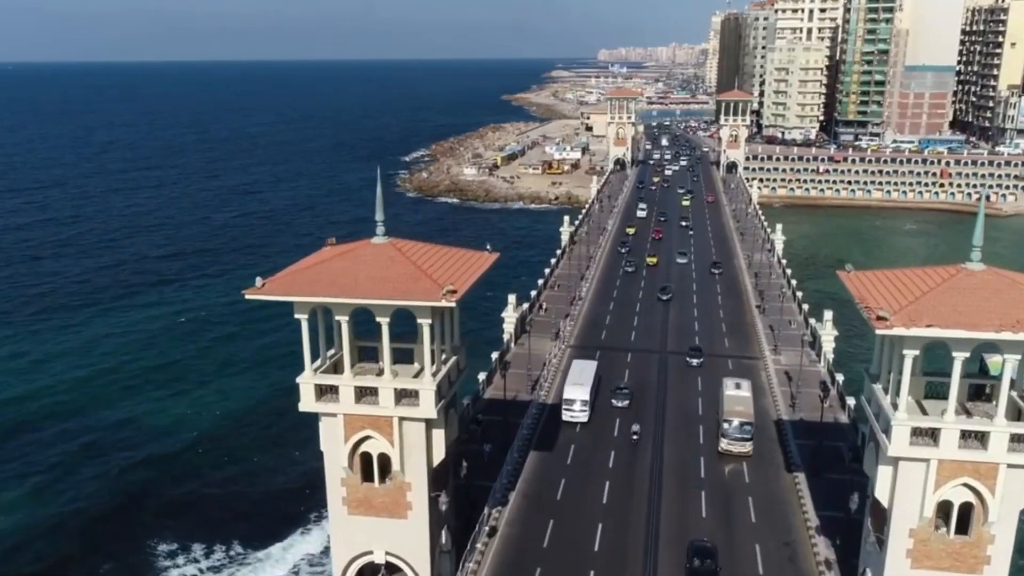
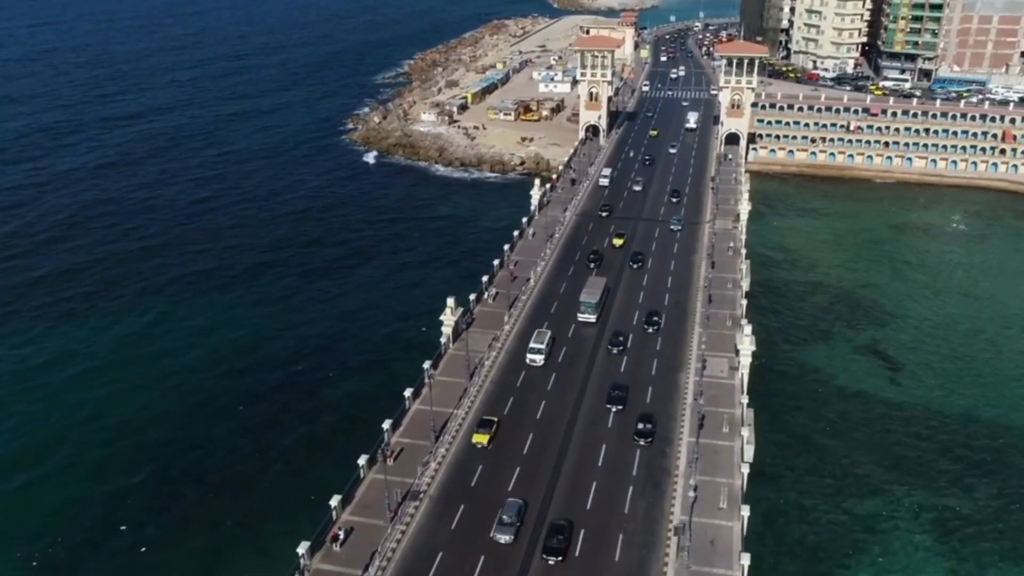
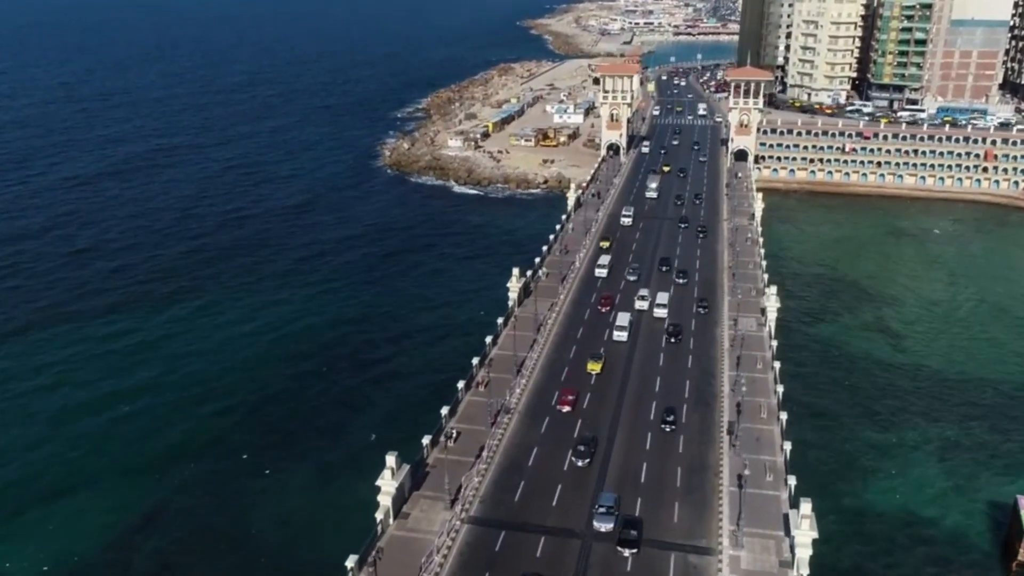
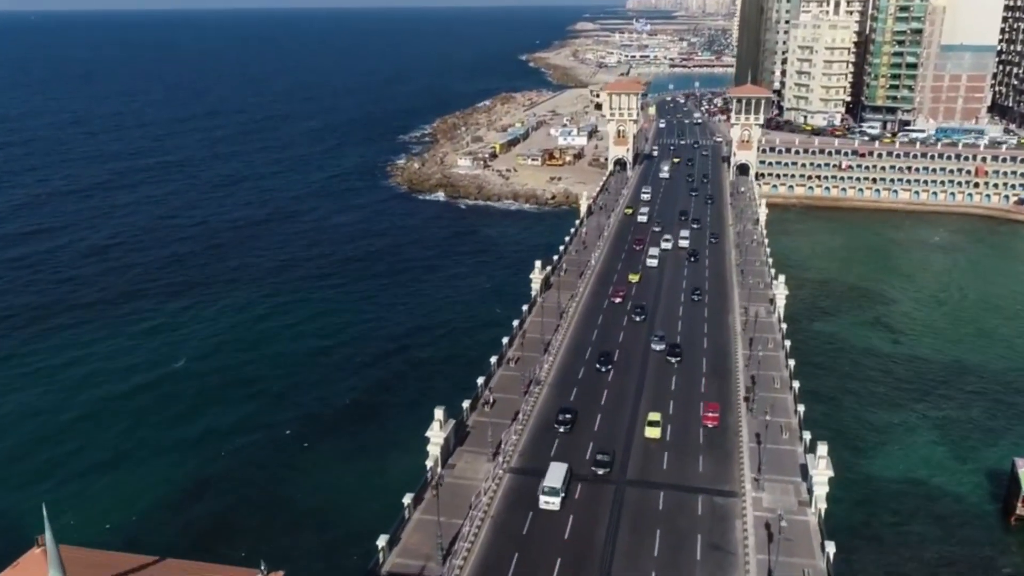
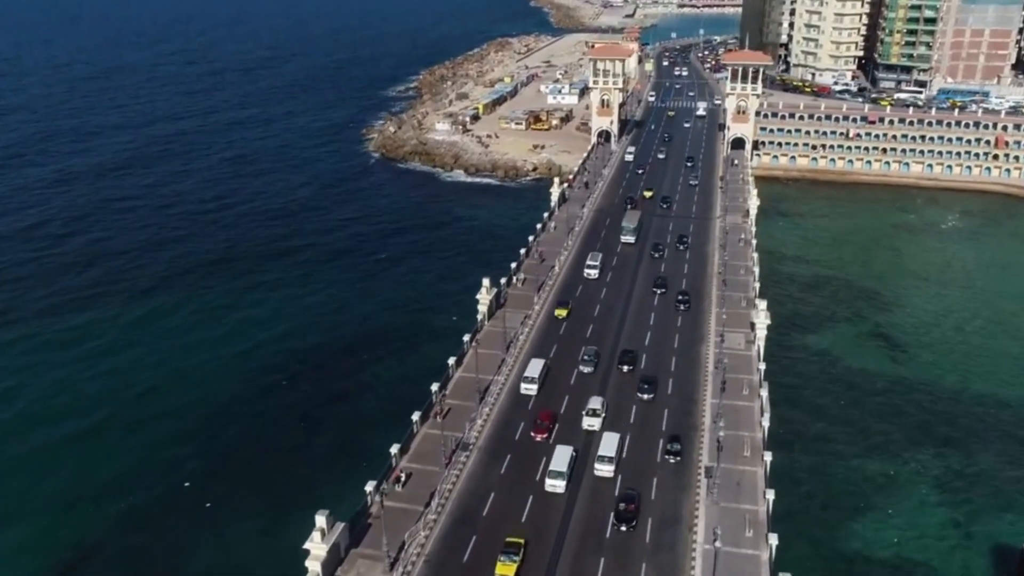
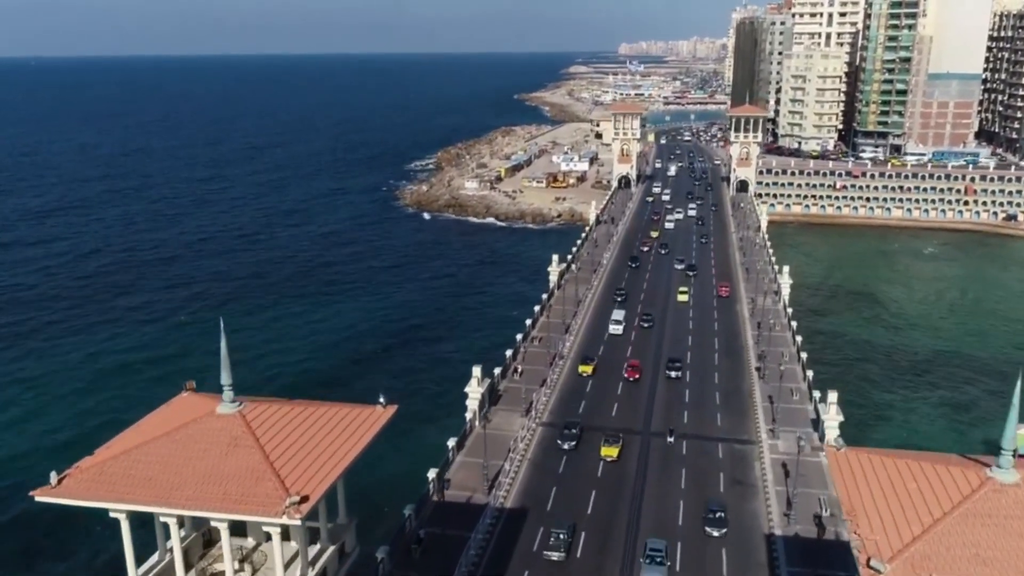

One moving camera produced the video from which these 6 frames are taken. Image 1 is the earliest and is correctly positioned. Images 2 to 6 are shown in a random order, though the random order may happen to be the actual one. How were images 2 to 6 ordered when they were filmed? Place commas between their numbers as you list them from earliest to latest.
6, 4, 3, 5, 2
